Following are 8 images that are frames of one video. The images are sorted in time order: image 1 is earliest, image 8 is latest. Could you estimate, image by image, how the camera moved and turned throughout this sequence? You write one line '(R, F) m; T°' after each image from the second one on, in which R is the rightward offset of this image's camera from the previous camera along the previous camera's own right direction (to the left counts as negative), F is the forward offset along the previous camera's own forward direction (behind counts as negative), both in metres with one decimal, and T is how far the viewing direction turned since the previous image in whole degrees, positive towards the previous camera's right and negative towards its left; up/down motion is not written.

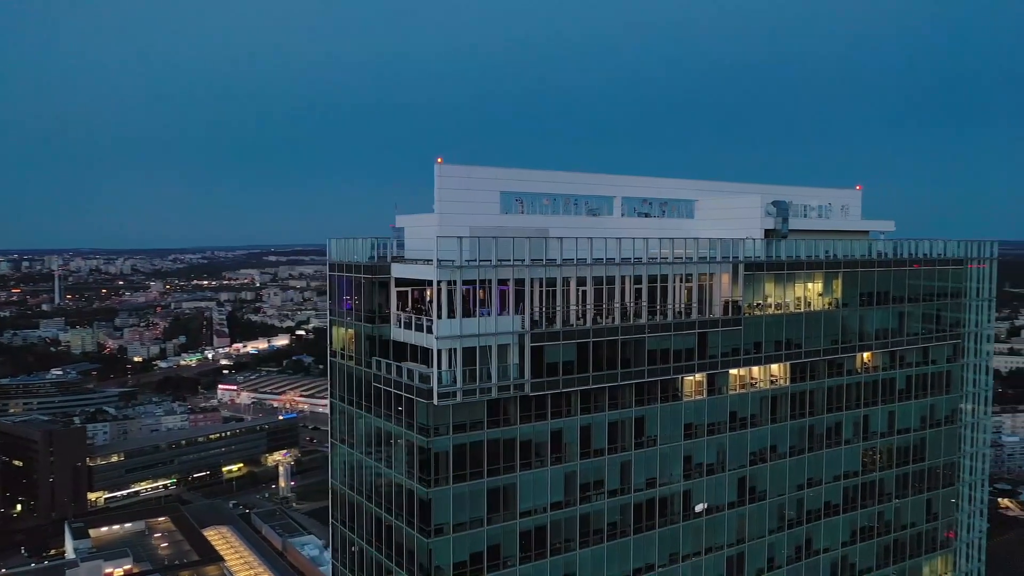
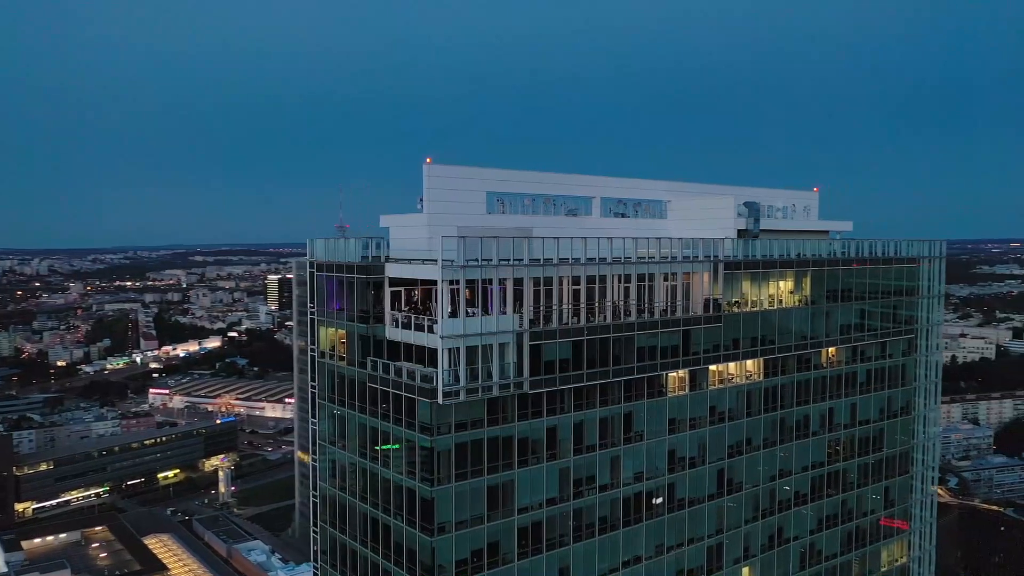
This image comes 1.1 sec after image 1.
(-1.8, -0.2) m; +4°
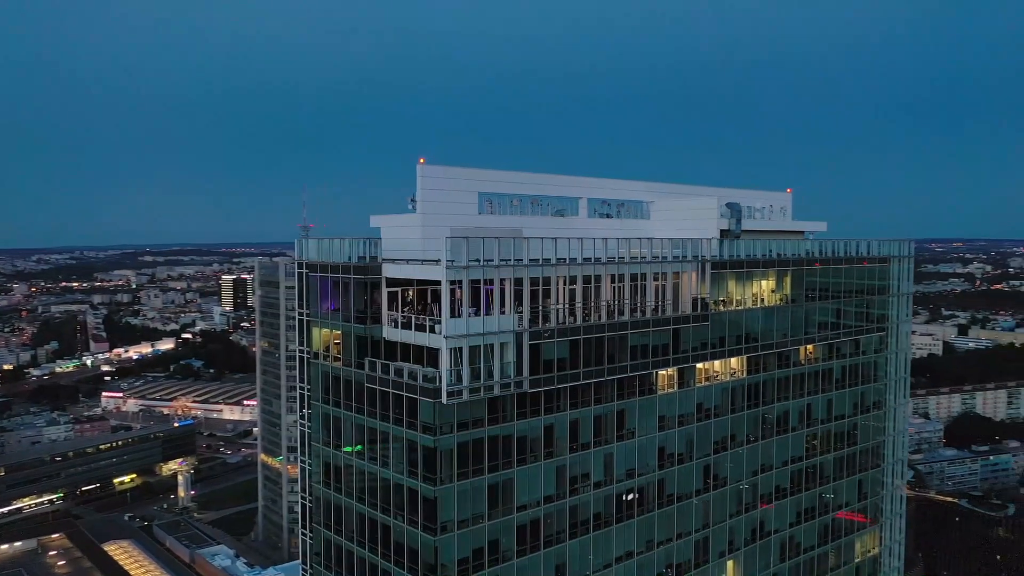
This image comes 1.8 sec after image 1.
(-1.2, -0.2) m; +3°
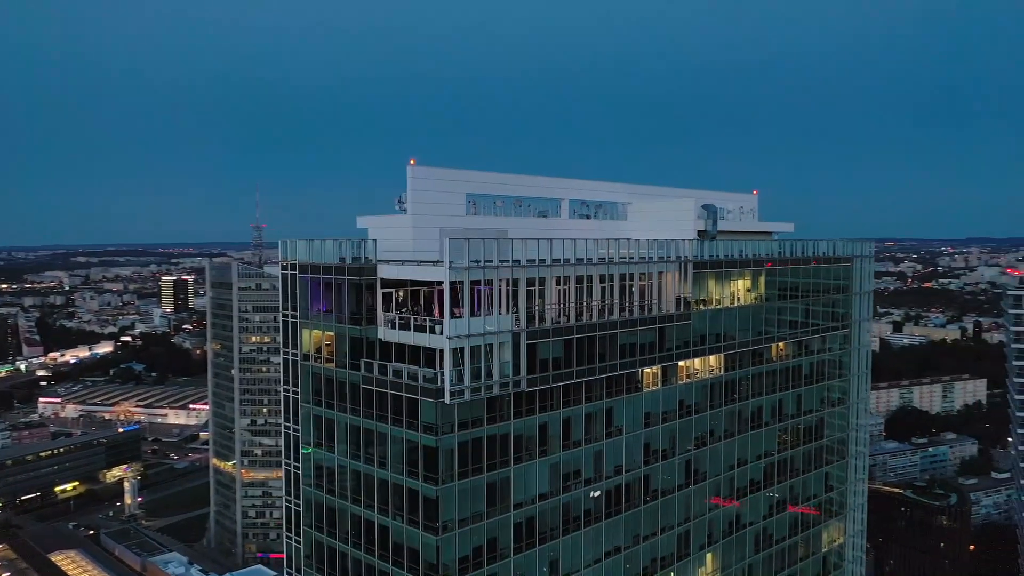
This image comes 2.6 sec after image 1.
(-1.4, -0.3) m; +3°
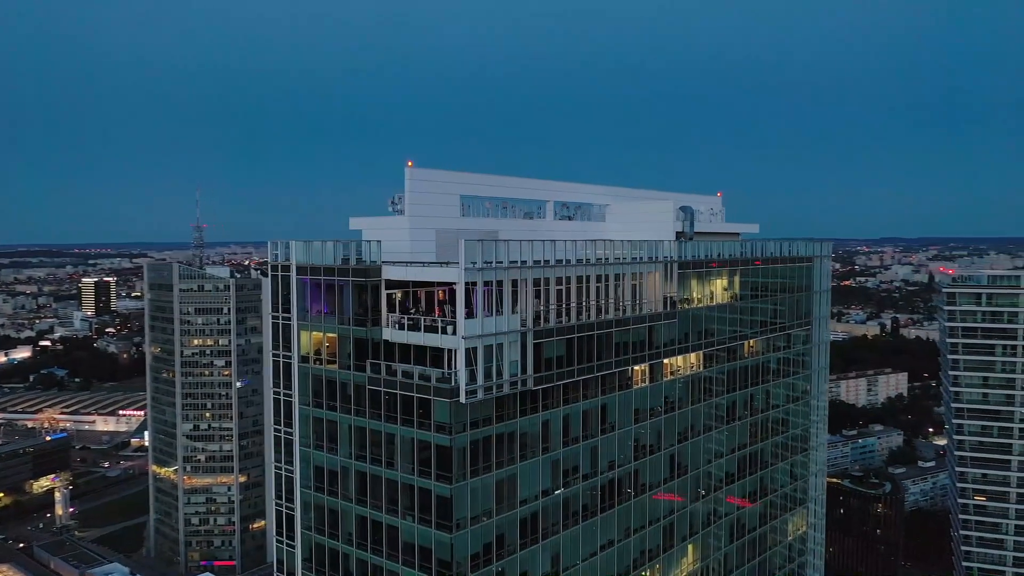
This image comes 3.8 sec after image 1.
(-2.2, -0.4) m; +4°
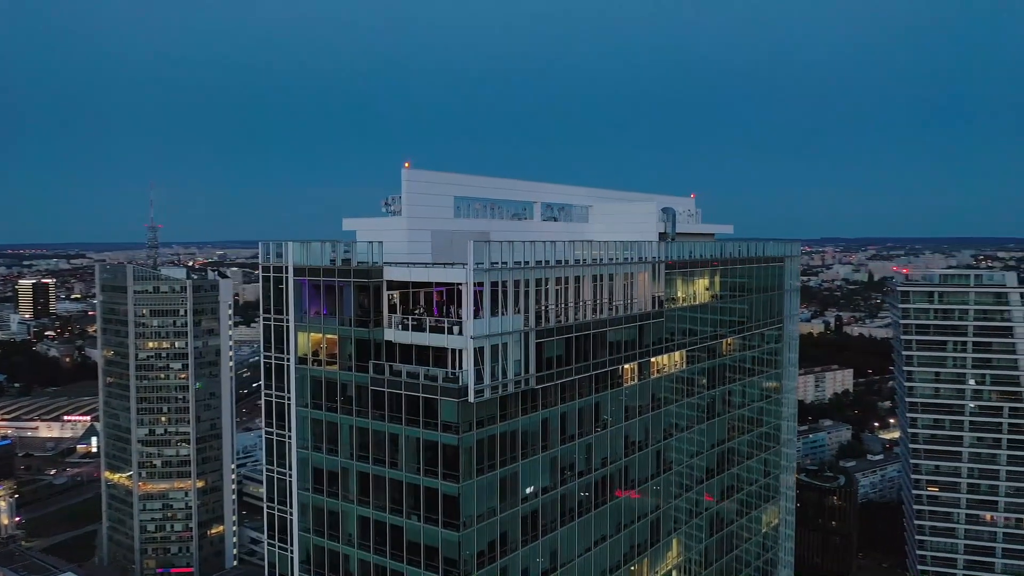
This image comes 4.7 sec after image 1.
(-1.6, -0.3) m; +3°
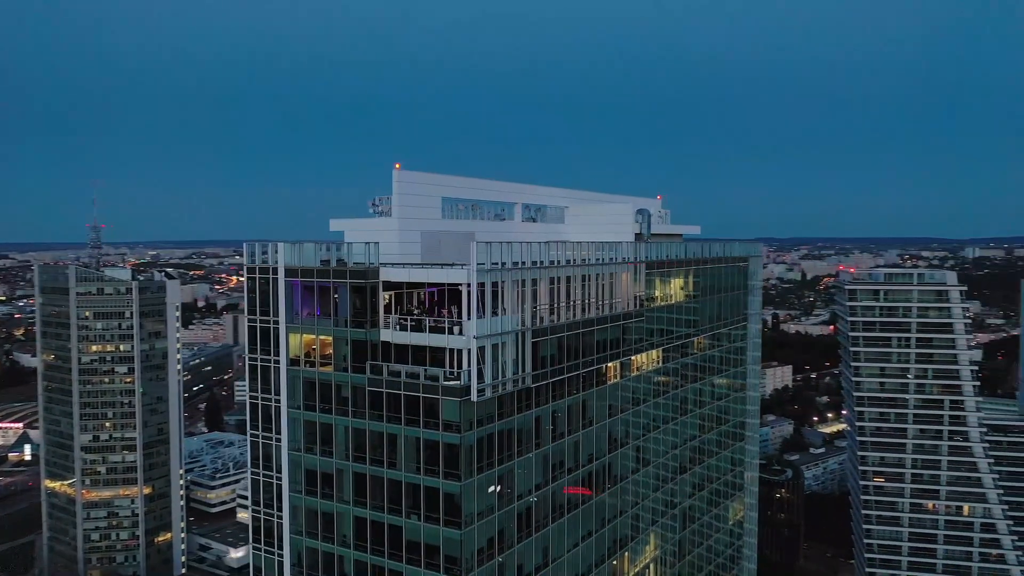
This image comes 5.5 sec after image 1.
(-1.6, -0.4) m; +4°
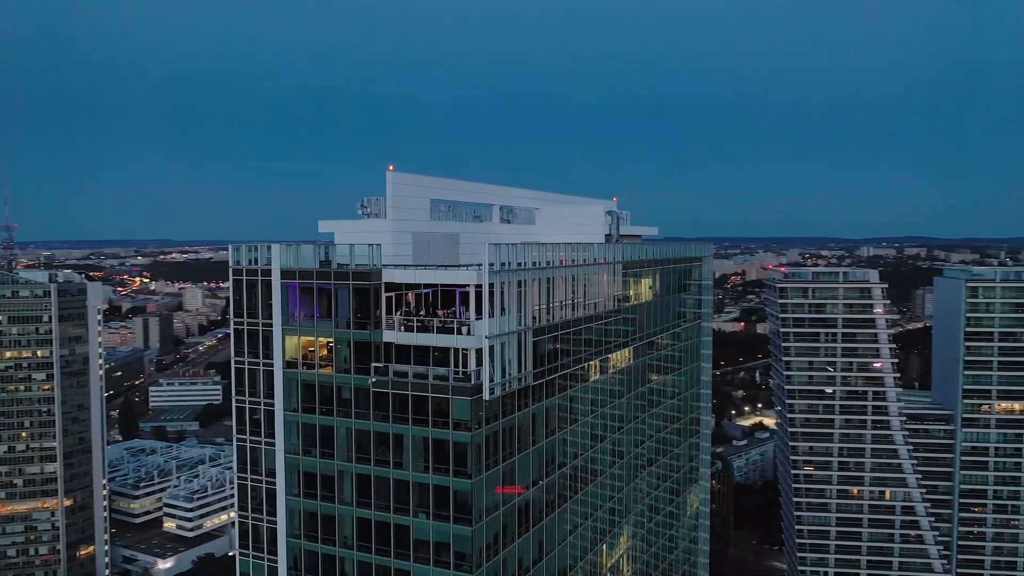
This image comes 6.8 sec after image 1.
(-2.6, -0.6) m; +5°
